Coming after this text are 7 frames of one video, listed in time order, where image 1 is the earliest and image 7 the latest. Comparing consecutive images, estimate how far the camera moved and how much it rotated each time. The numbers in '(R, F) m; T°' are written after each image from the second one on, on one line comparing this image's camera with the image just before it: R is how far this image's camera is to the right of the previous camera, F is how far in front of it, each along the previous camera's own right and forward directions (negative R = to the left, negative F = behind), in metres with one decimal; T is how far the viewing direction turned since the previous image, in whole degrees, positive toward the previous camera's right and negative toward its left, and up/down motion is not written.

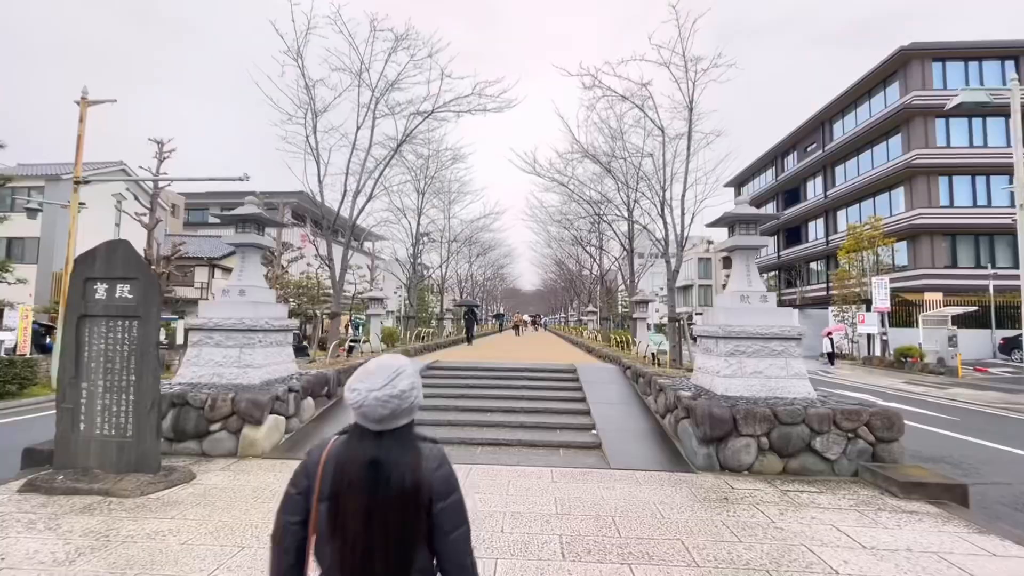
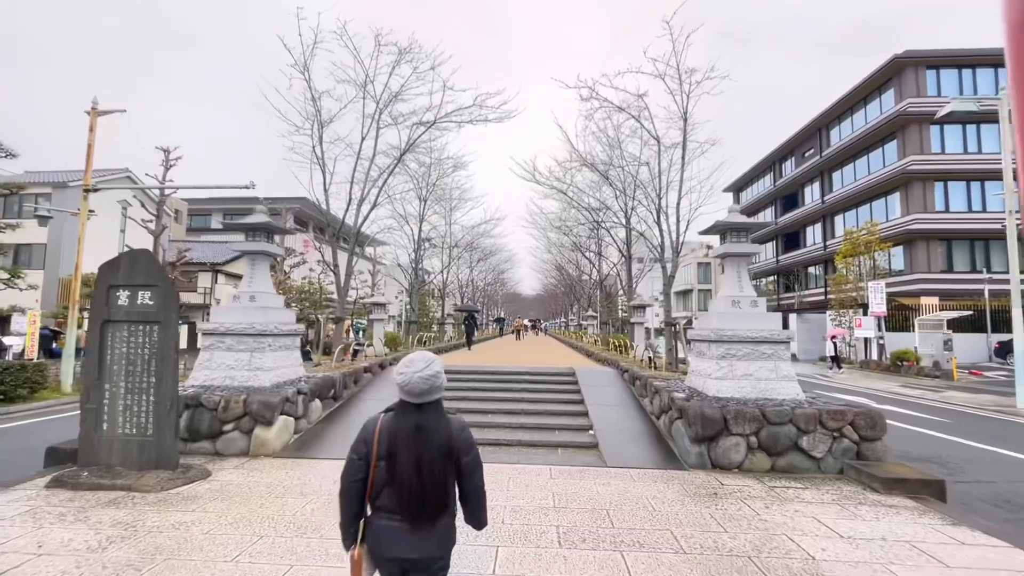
(0.0, -0.2) m; 0°
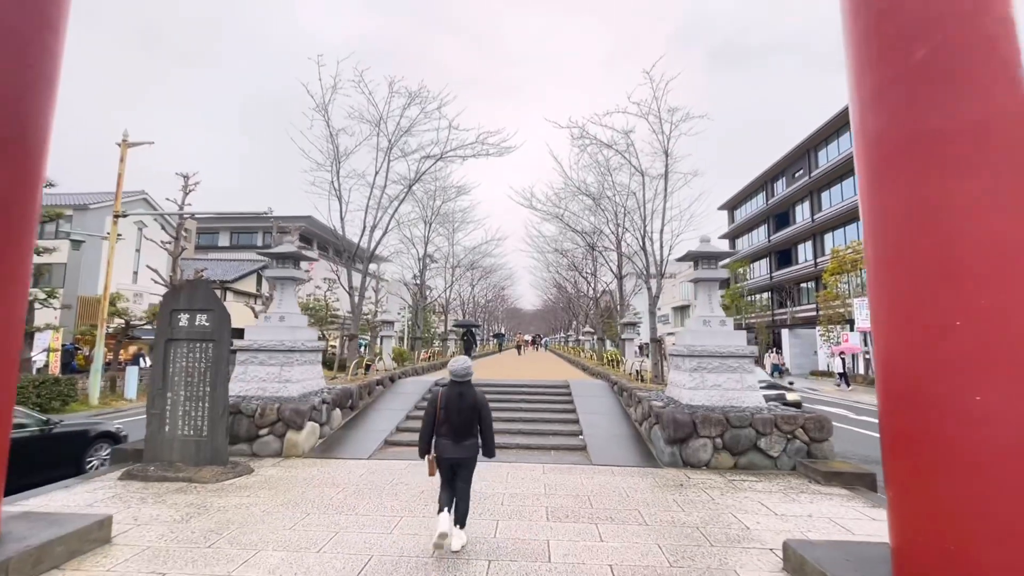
(0.0, -0.9) m; 0°
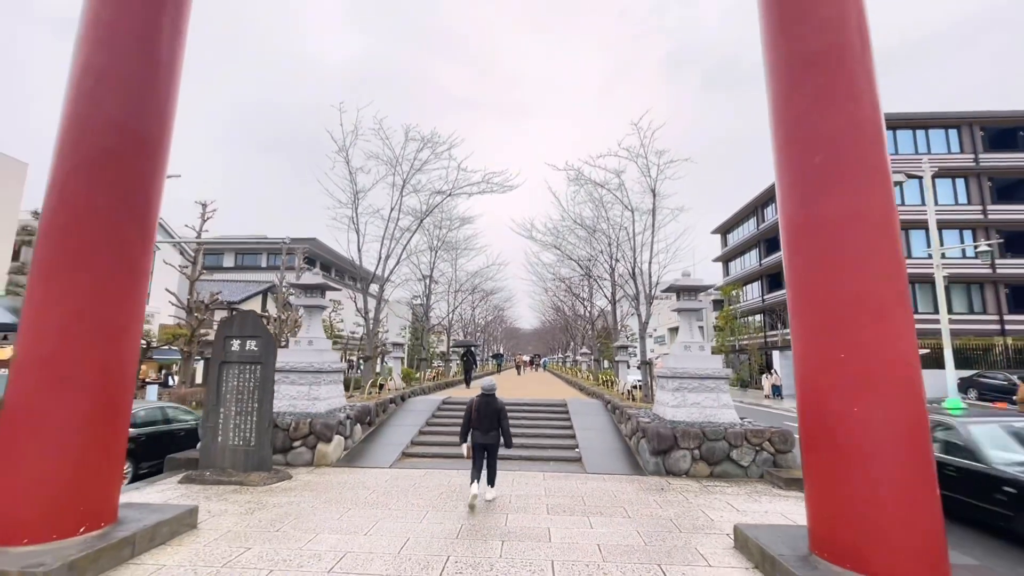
(-0.1, -0.9) m; 0°
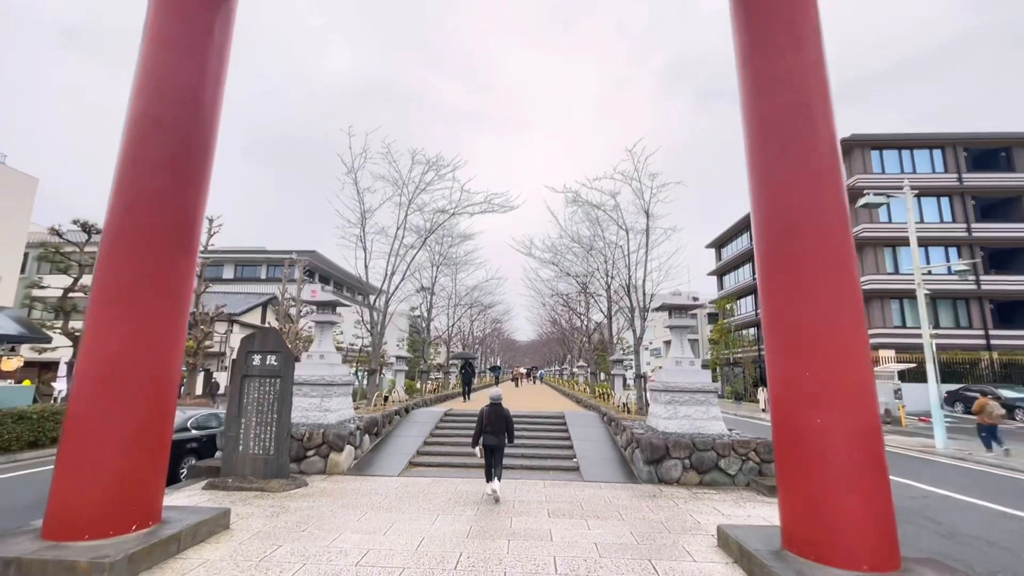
(-0.1, -0.5) m; 0°
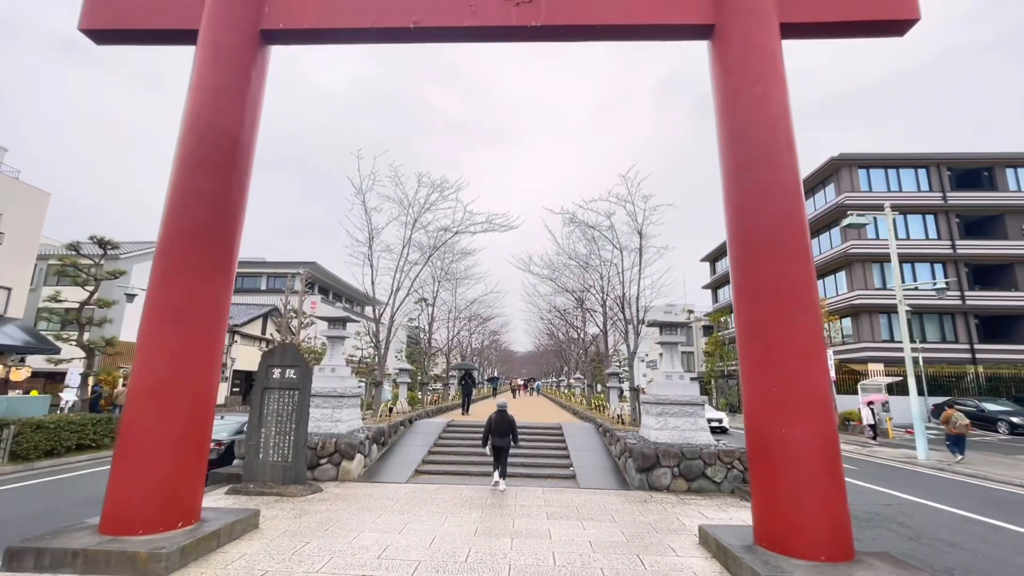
(-0.1, -0.6) m; 0°
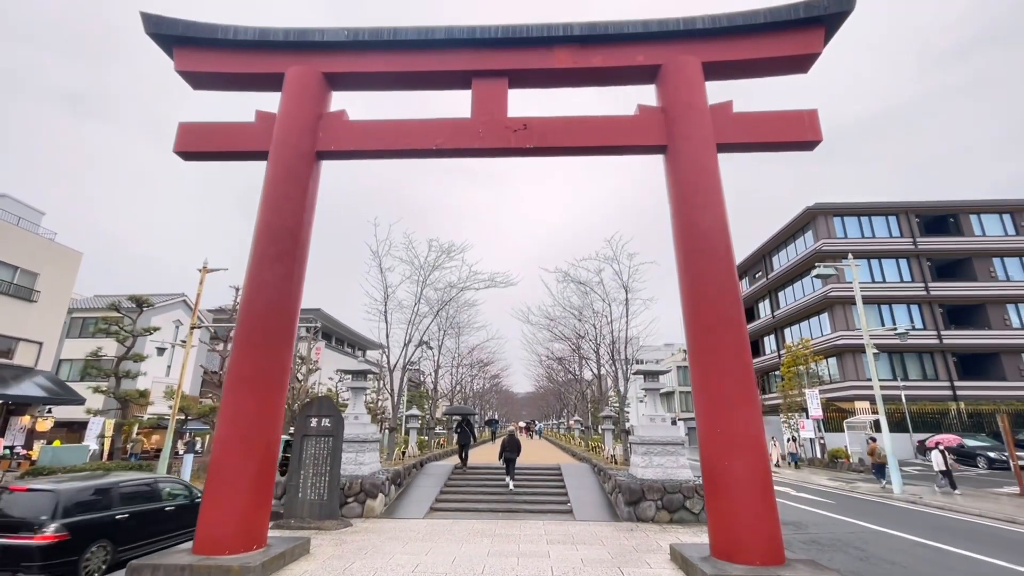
(-0.1, -1.4) m; 0°
